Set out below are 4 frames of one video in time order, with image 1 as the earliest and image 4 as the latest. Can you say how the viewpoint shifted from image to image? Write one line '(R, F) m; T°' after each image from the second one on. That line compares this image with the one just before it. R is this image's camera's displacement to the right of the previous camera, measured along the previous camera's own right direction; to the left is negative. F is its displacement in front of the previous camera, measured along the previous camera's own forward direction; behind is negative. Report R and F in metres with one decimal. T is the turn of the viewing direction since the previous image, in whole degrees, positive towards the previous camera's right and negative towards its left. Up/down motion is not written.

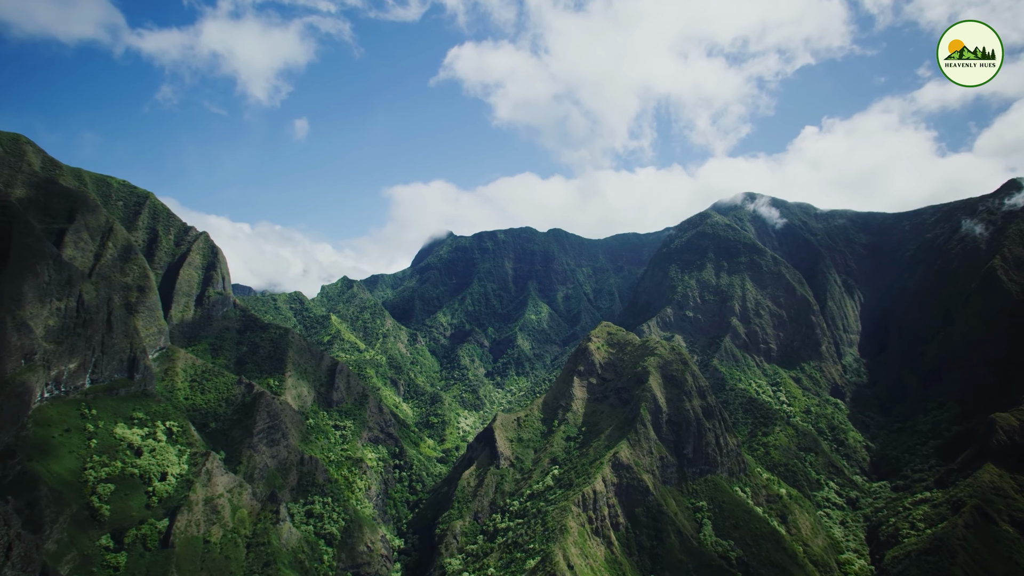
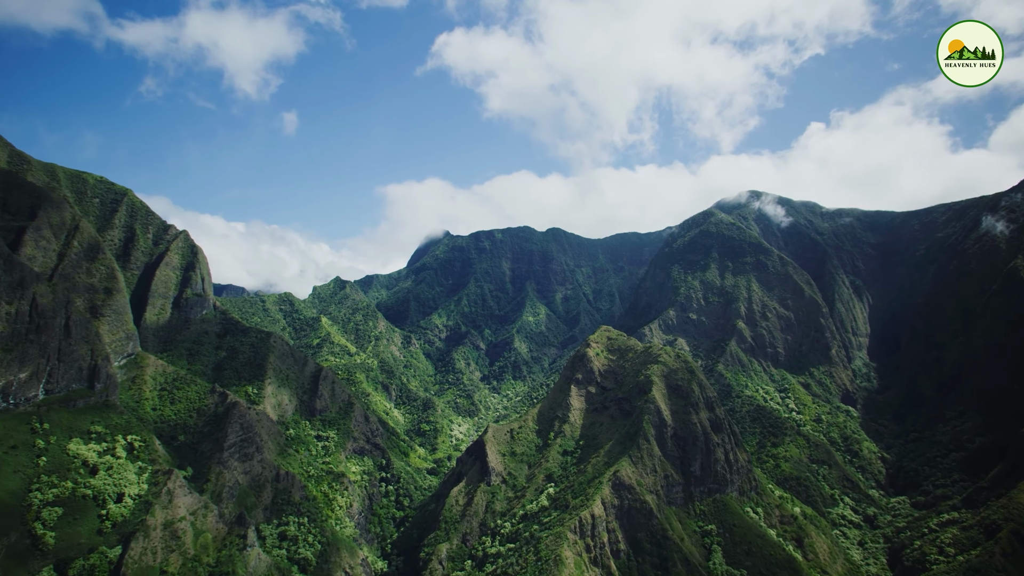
(+1.6, +8.6) m; 0°
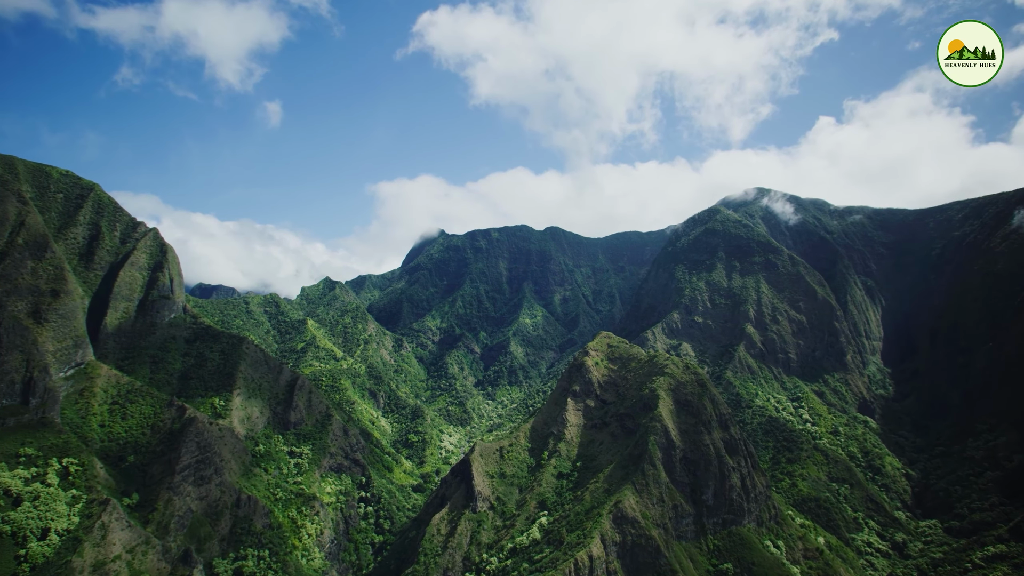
(+2.1, +11.7) m; 0°
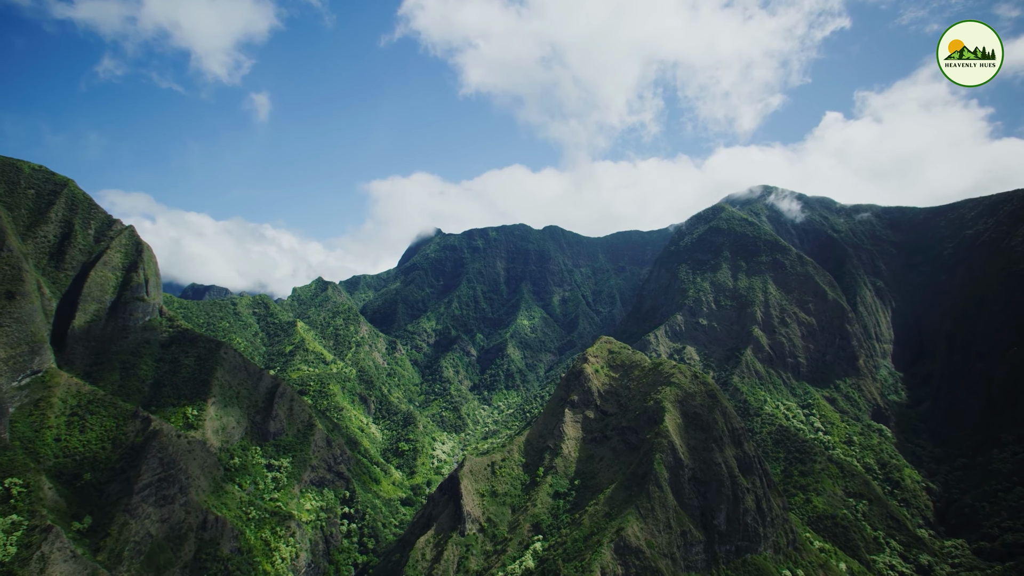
(+1.4, +8.3) m; 0°
